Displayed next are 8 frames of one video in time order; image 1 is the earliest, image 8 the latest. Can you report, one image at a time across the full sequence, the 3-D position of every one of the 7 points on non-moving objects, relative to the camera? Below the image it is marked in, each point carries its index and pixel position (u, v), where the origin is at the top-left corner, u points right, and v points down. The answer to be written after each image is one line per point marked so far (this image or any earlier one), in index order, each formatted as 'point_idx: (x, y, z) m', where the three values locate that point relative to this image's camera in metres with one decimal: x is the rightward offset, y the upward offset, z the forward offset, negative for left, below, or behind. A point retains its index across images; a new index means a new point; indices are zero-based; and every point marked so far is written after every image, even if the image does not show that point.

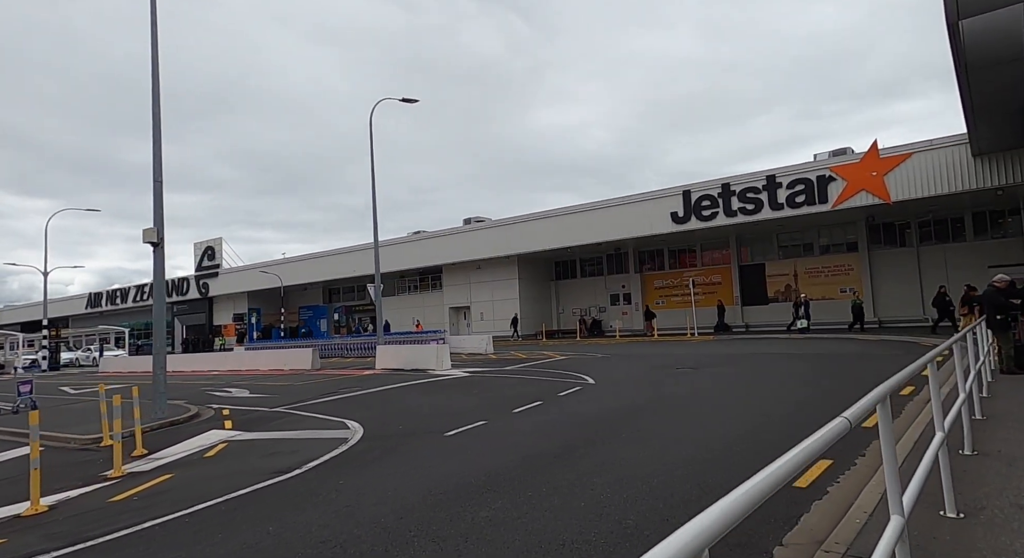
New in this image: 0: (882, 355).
0: (+9.6, -2.0, +17.6) m
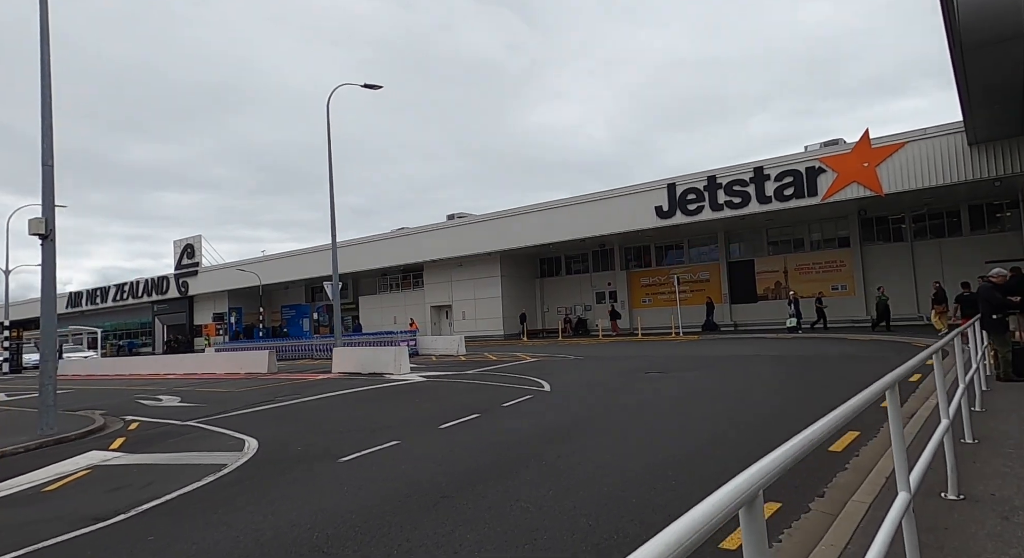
0: (+8.7, -1.9, +16.4) m
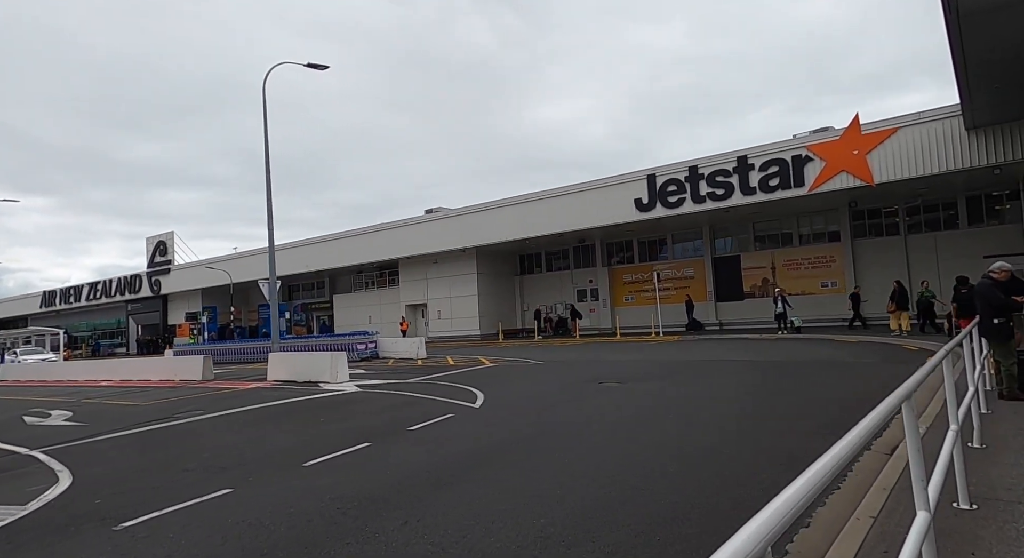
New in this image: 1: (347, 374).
0: (+7.4, -1.8, +14.6) m
1: (-3.8, -2.2, +15.7) m
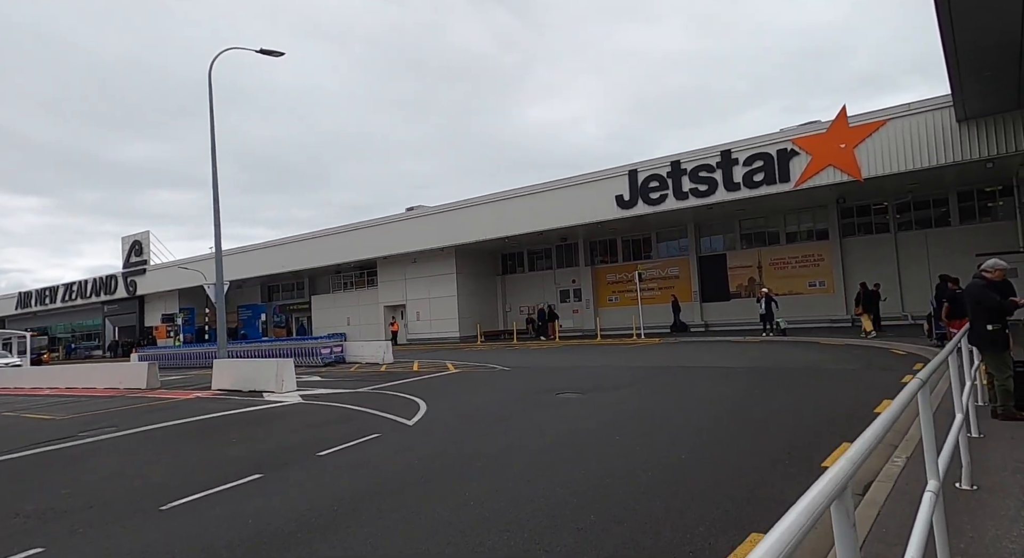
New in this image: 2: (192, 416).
0: (+6.6, -1.8, +13.6) m
1: (-4.7, -2.3, +14.5) m
2: (-5.9, -2.5, +12.7) m
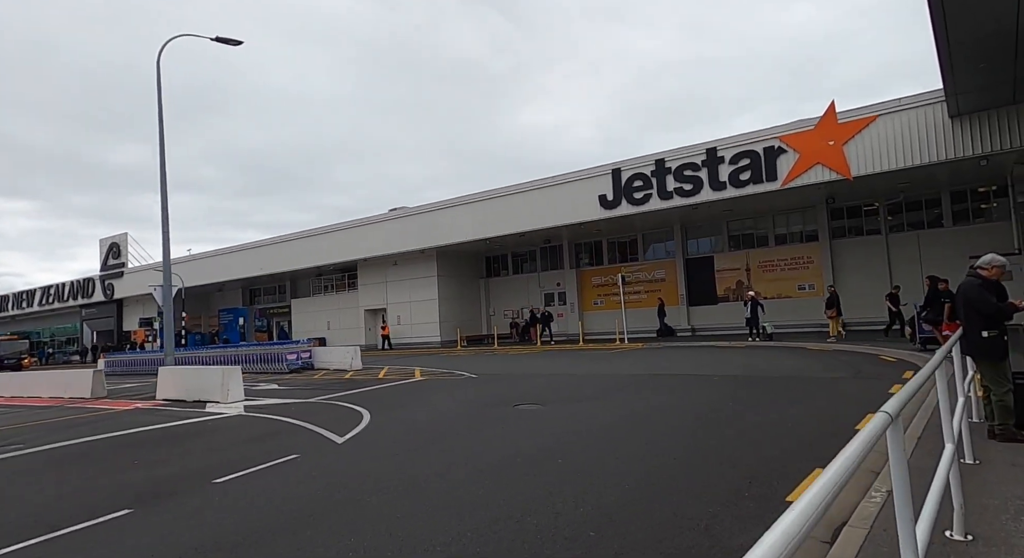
0: (+5.8, -1.8, +12.6) m
1: (-5.4, -2.3, +13.5) m
2: (-6.7, -2.6, +11.6) m
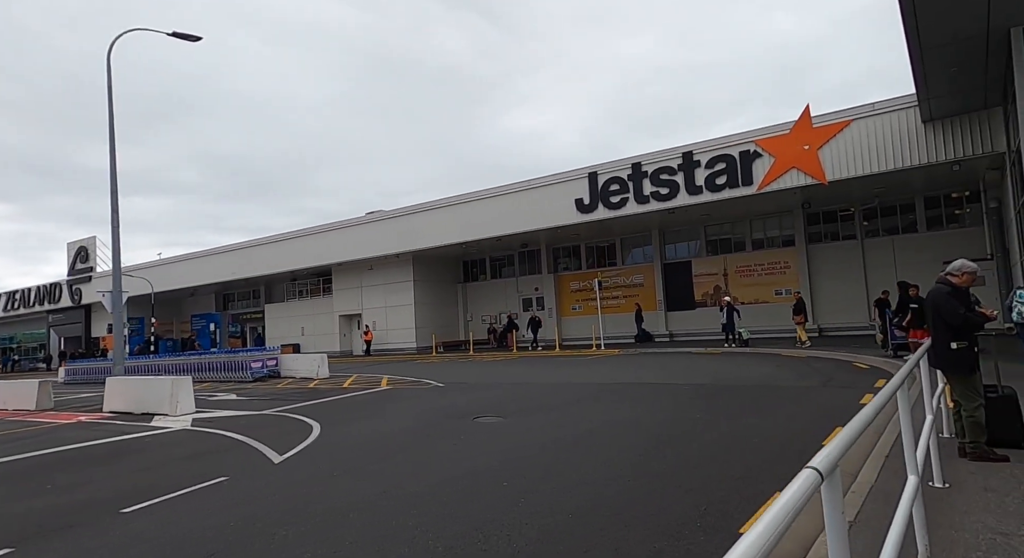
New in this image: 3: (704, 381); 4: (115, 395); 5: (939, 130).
0: (+5.1, -2.0, +12.3) m
1: (-6.1, -2.4, +12.9) m
2: (-7.3, -2.7, +11.0) m
3: (+3.9, -2.1, +14.0) m
4: (-8.2, -2.4, +14.1) m
5: (+12.5, +4.4, +19.9) m
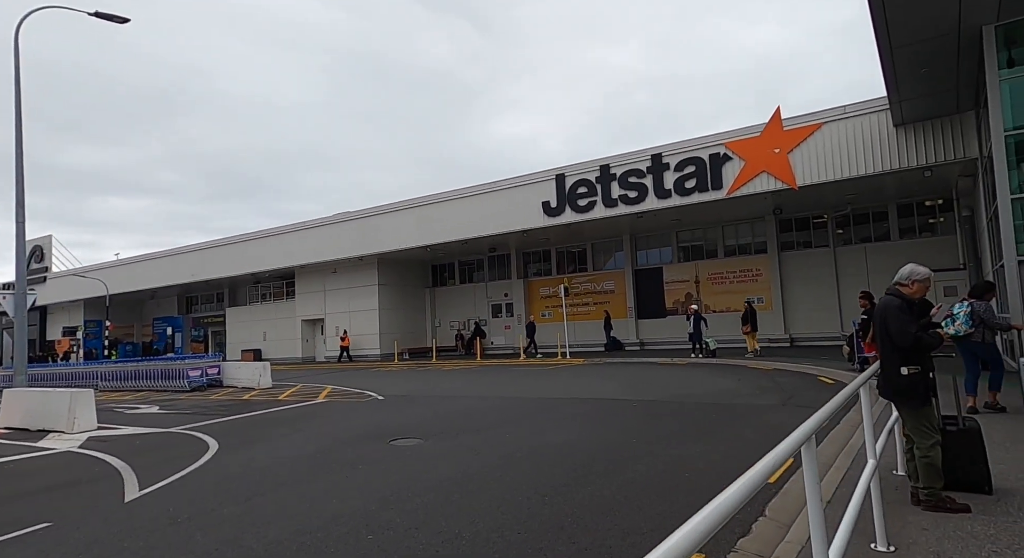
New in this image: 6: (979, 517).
0: (+4.0, -2.1, +11.3) m
1: (-7.2, -2.5, +11.7) m
2: (-8.4, -2.7, +9.8) m
3: (+2.8, -2.2, +13.0) m
4: (-9.4, -2.4, +12.9) m
5: (+11.3, +4.1, +19.2) m
6: (+3.2, -1.6, +4.7) m
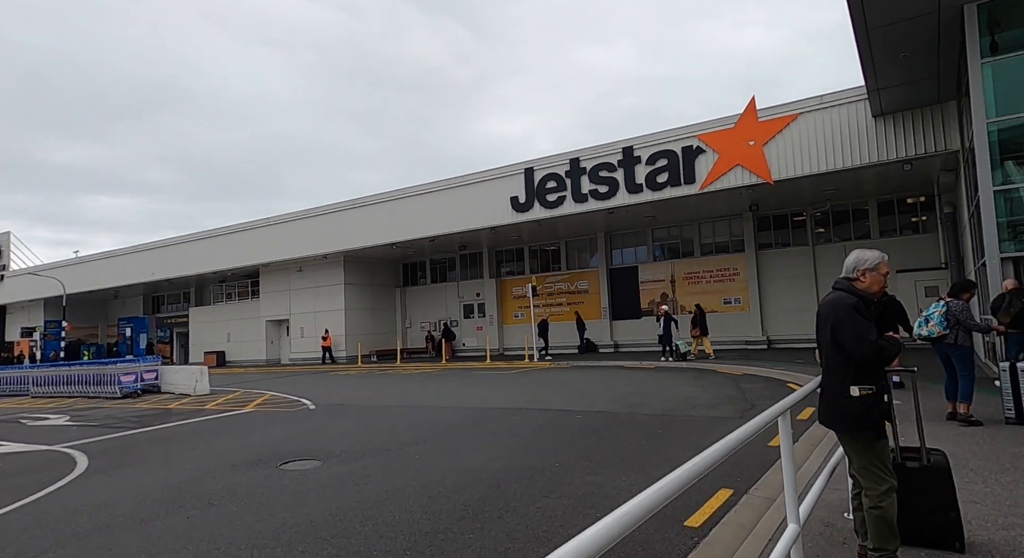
0: (+3.0, -2.1, +10.2) m
1: (-8.3, -2.4, +10.4) m
2: (-9.5, -2.6, +8.4) m
3: (+1.7, -2.2, +11.8) m
4: (-10.4, -2.4, +11.5) m
5: (+10.1, +4.1, +18.1) m
6: (+2.3, -1.6, +3.6) m
